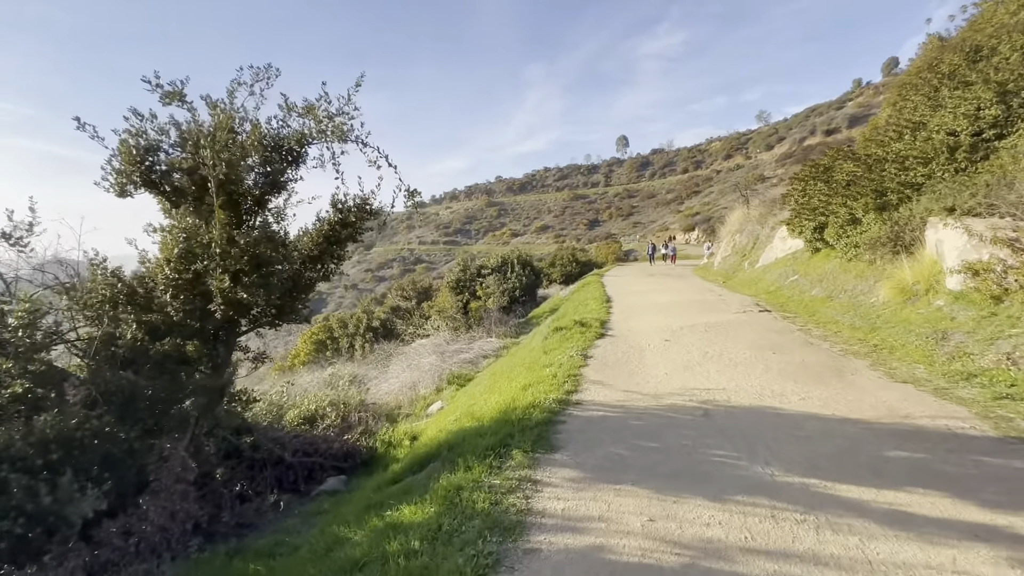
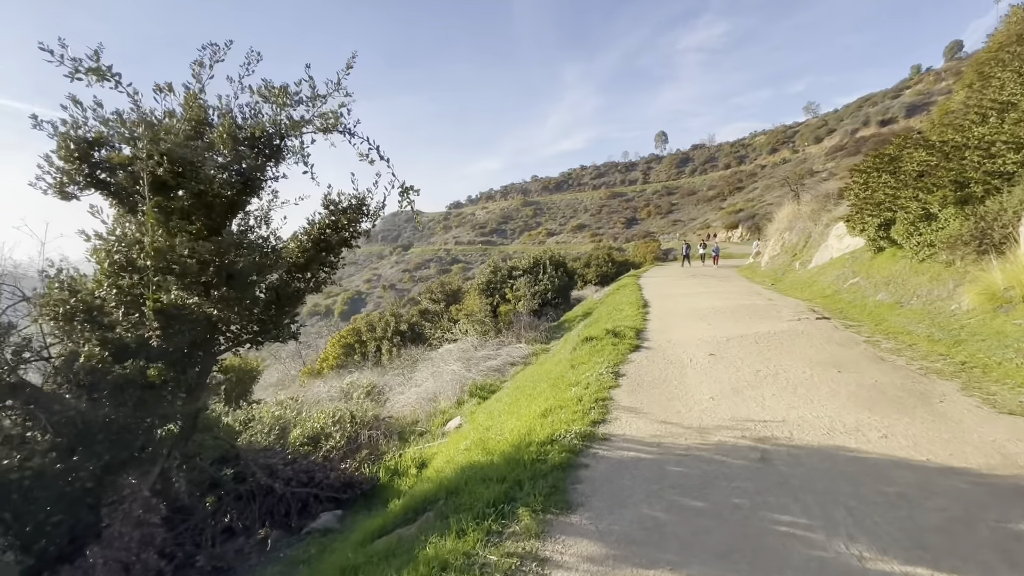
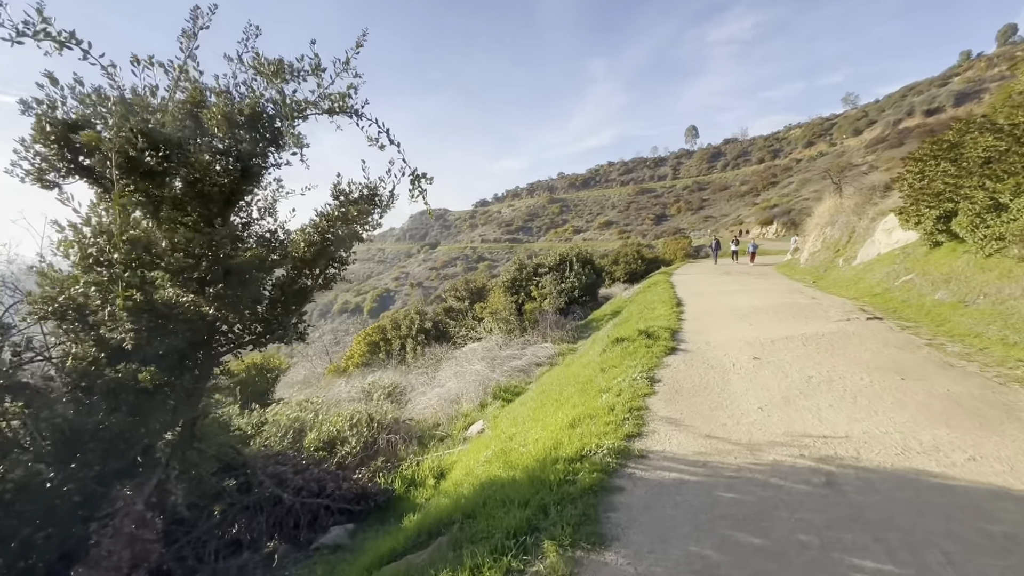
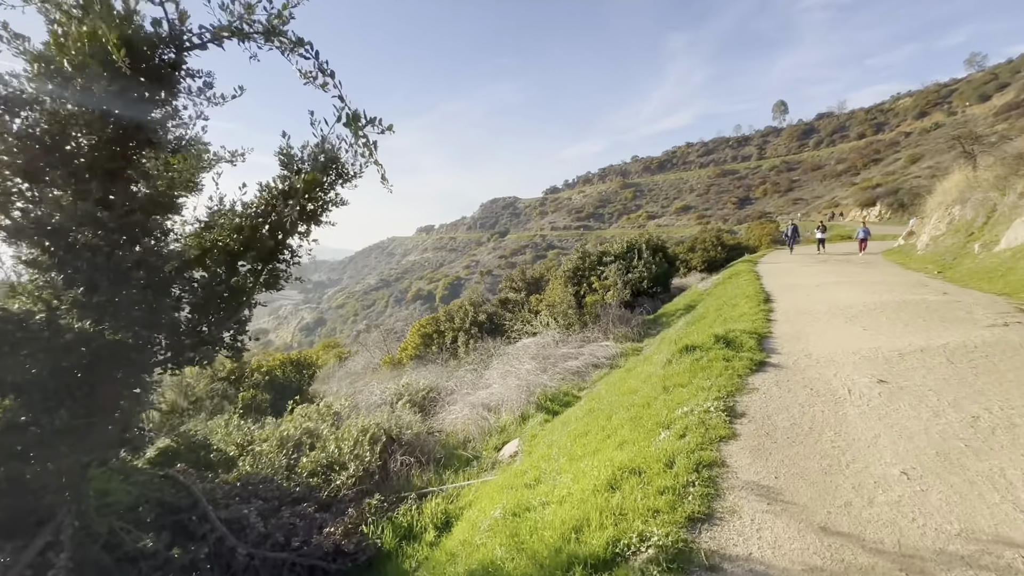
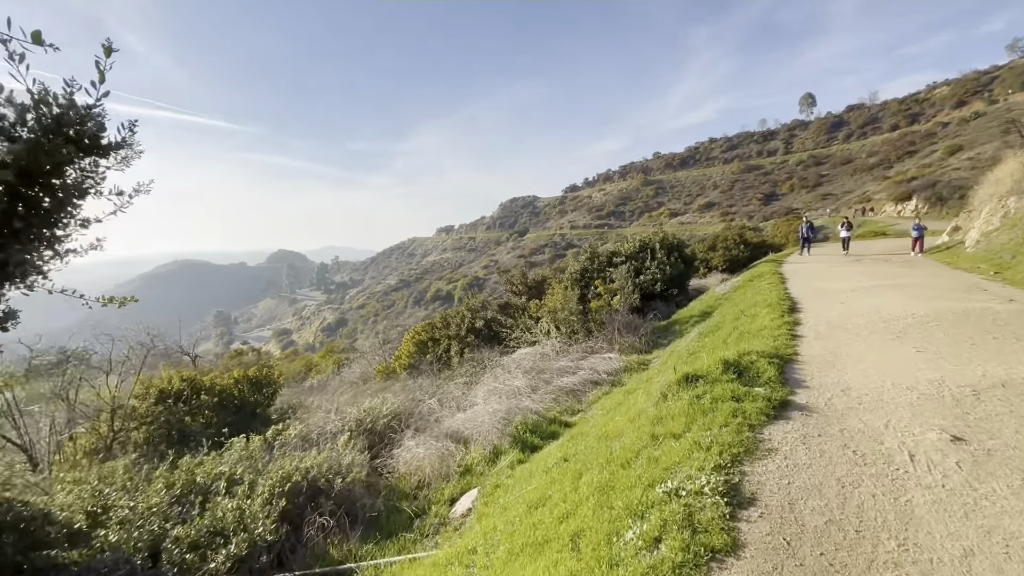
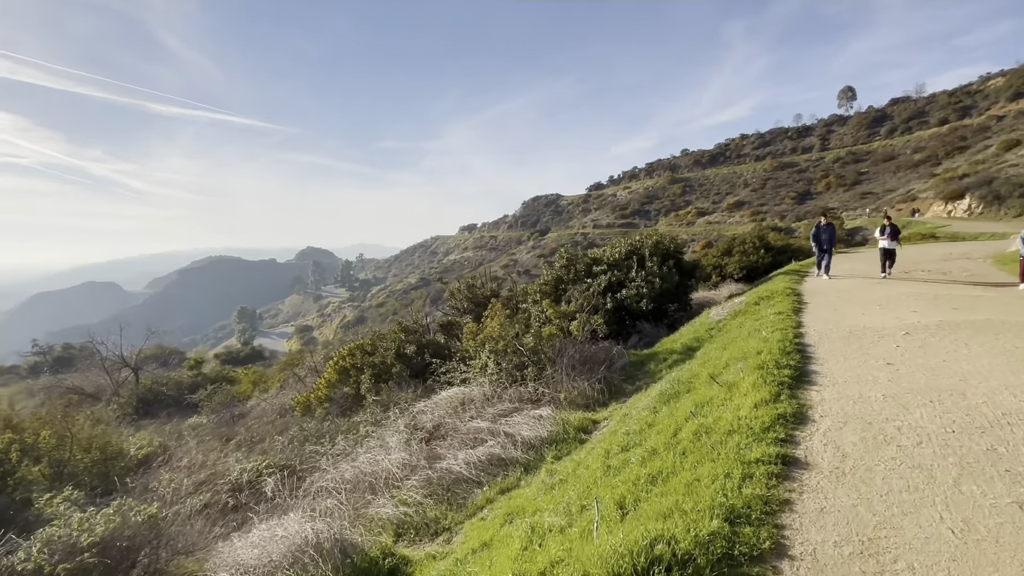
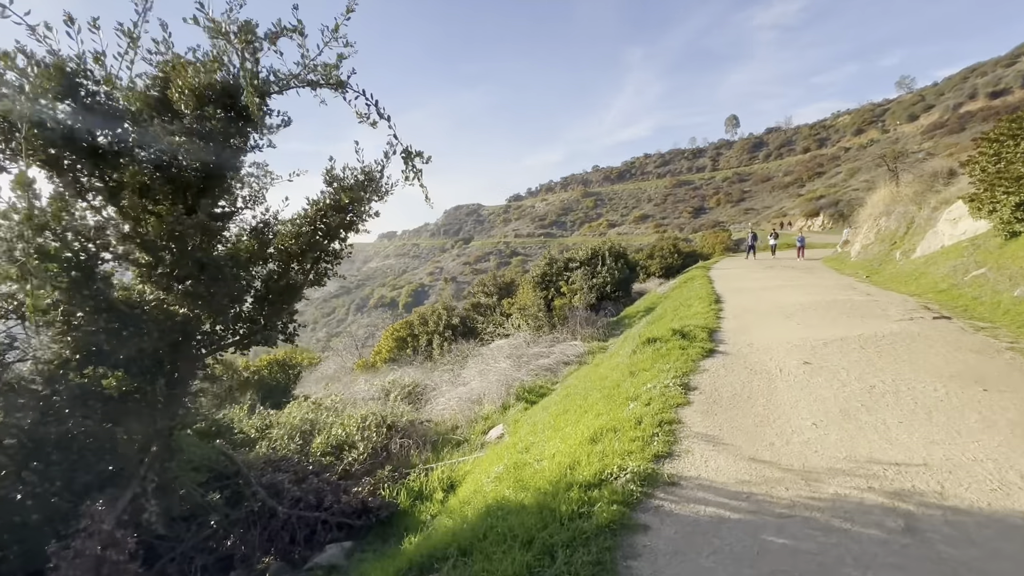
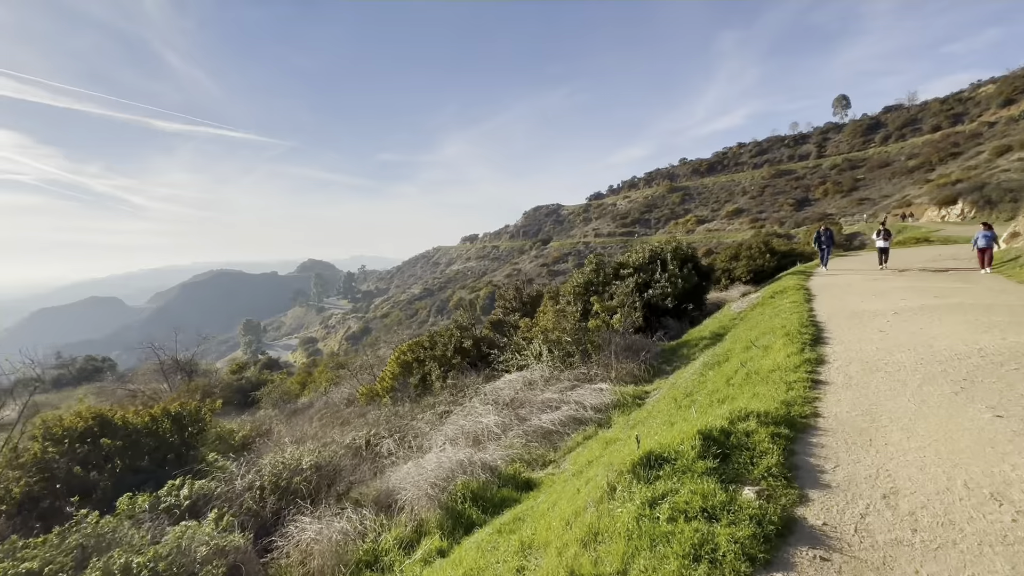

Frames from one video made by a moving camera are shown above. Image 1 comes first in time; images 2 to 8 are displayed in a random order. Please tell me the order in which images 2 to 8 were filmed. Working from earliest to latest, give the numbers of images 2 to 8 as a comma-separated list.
2, 3, 7, 4, 5, 8, 6
